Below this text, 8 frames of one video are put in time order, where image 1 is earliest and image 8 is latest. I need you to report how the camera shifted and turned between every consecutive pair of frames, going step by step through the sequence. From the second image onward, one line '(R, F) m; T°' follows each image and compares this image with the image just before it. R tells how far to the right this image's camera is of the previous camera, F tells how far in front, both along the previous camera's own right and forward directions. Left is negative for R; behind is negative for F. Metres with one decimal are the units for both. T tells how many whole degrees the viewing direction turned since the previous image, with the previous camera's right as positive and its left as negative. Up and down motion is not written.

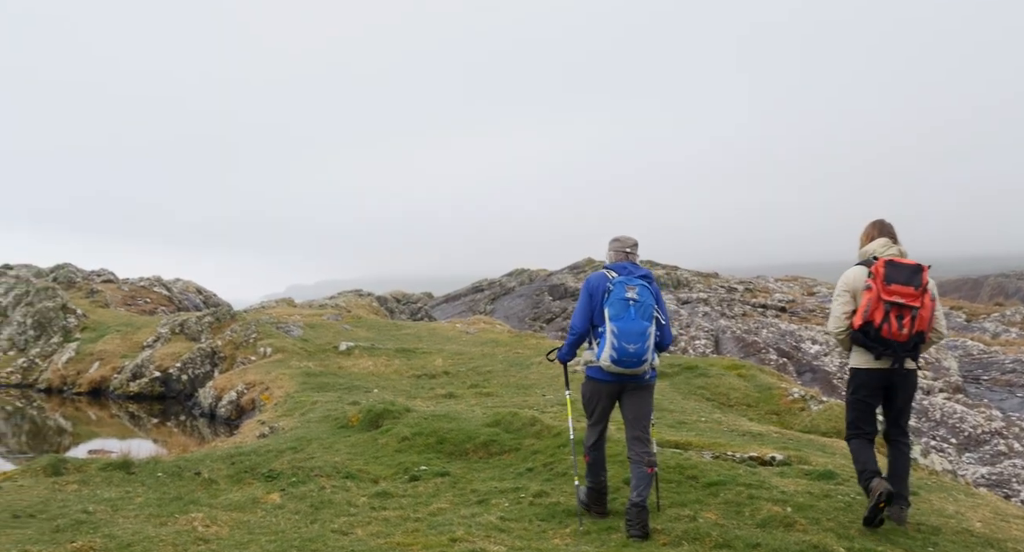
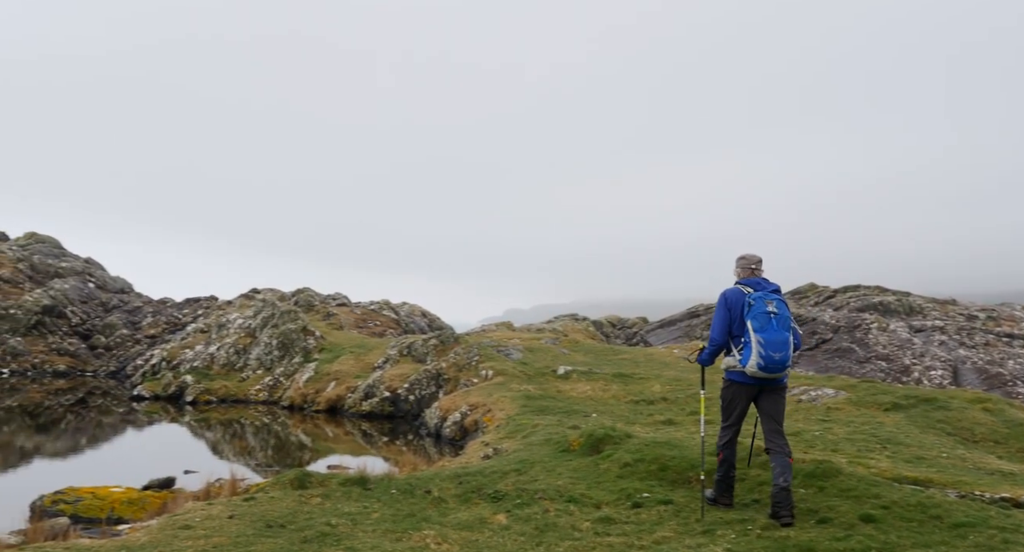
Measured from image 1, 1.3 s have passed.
(-2.4, -0.2) m; -8°
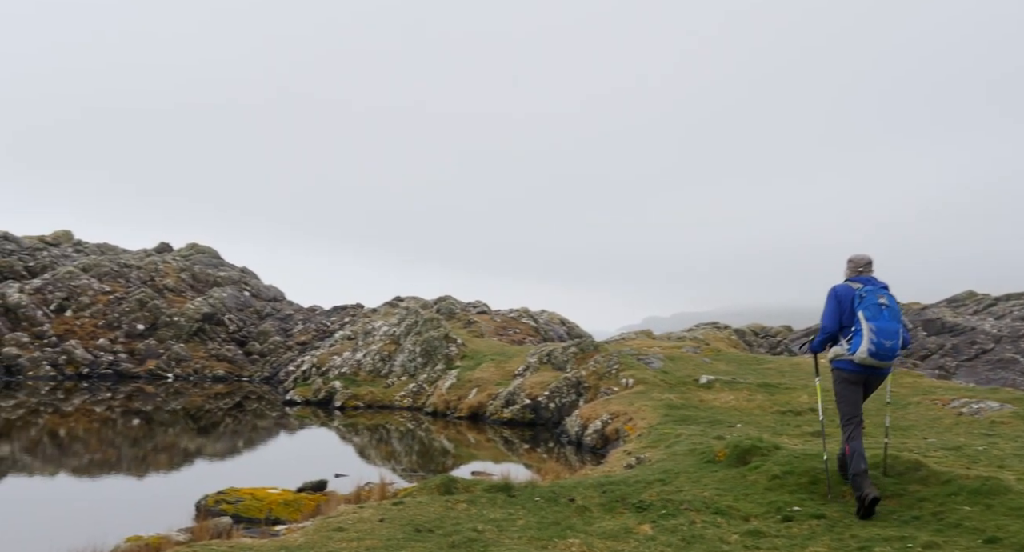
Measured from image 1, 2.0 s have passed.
(-1.5, -0.1) m; -5°
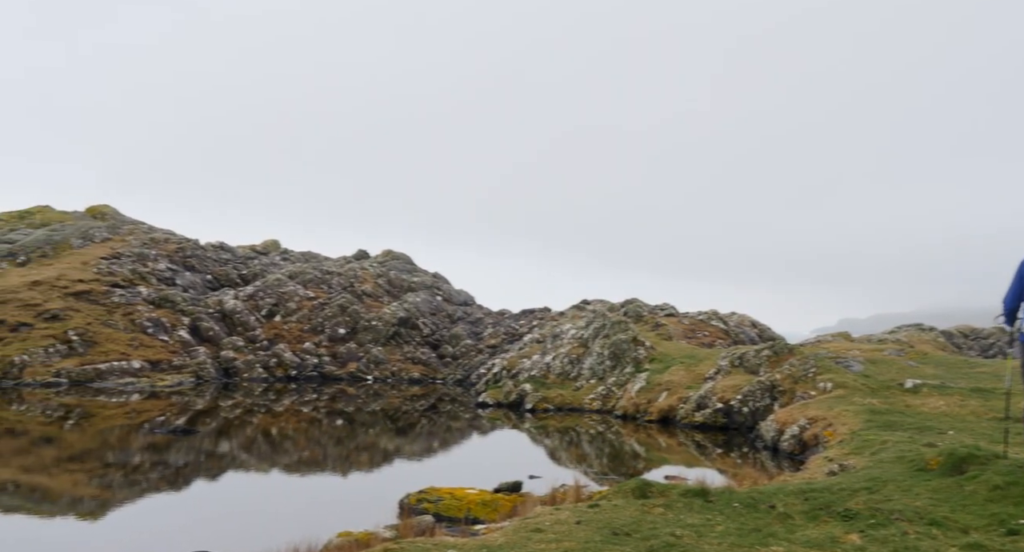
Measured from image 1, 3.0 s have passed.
(-2.1, -0.1) m; -7°
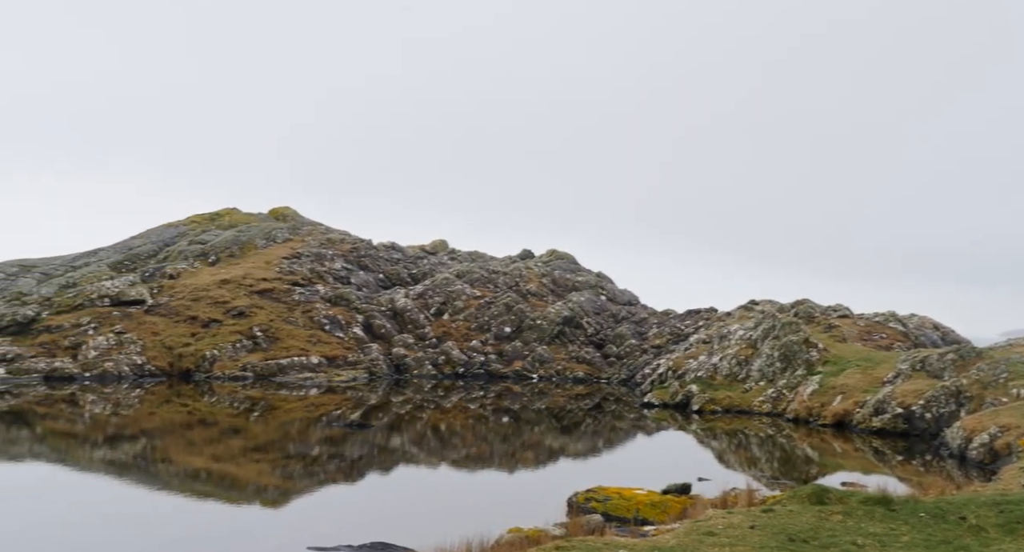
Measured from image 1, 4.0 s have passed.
(-0.3, -0.6) m; -11°
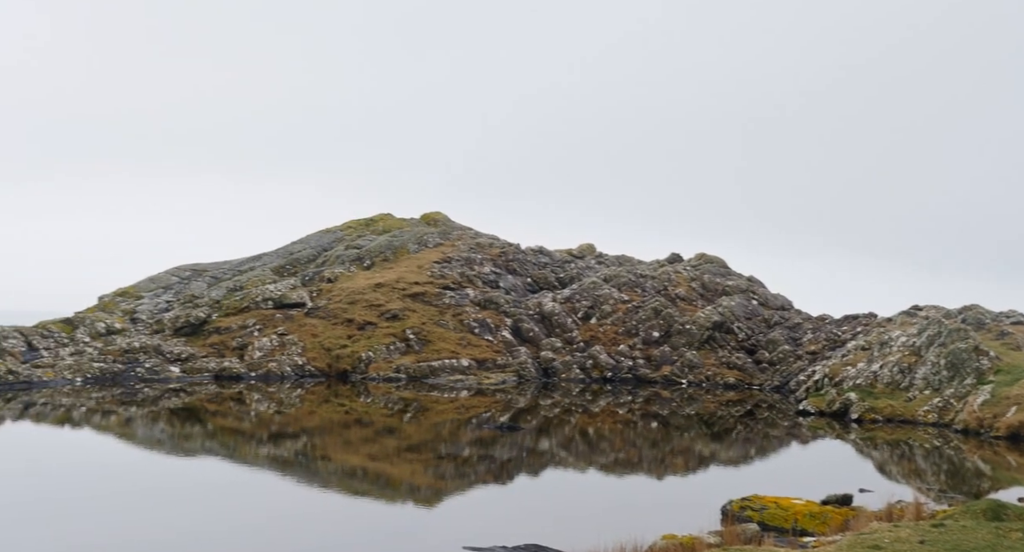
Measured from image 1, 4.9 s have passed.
(0.0, -0.8) m; -11°
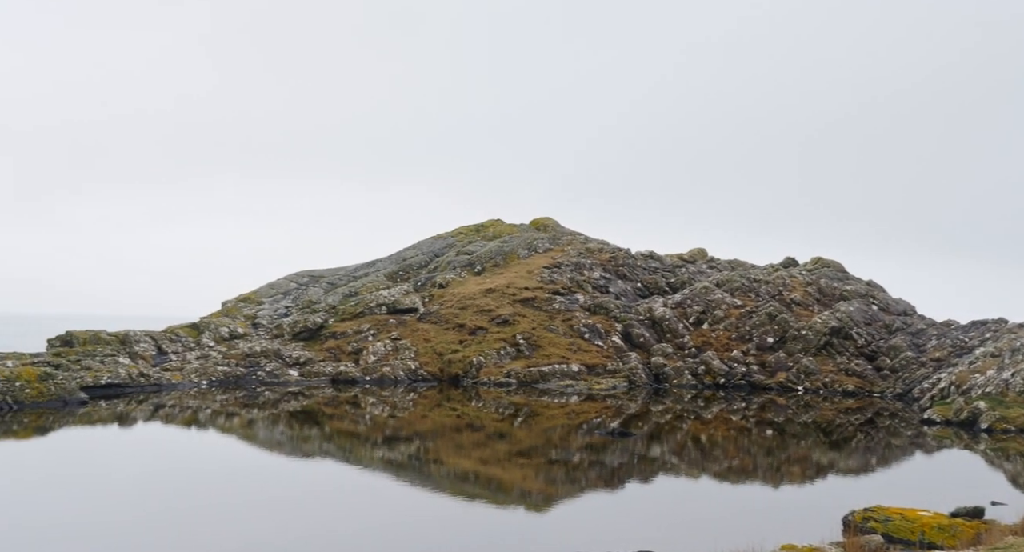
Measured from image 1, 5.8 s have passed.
(0.0, -0.8) m; -8°
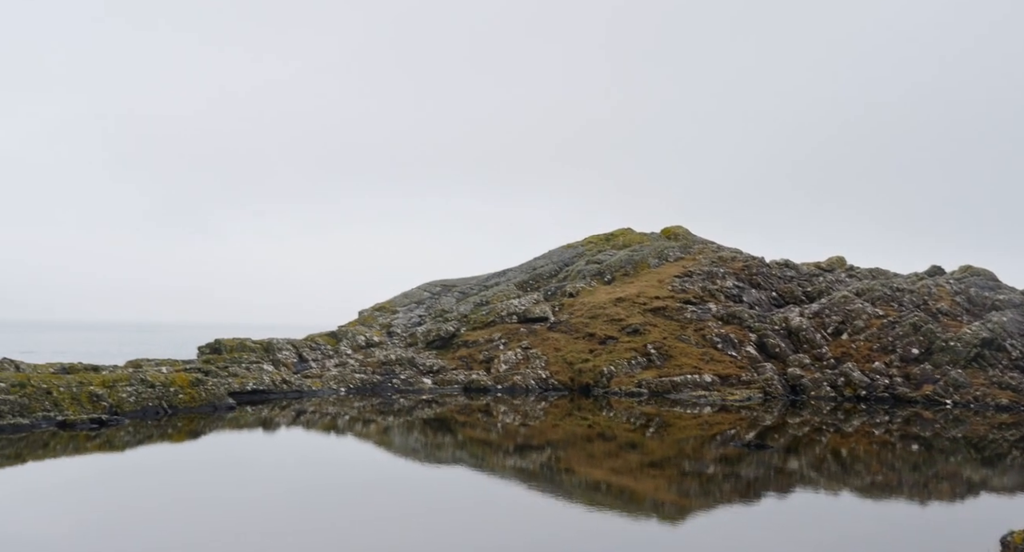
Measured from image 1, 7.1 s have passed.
(0.0, -1.3) m; -9°
